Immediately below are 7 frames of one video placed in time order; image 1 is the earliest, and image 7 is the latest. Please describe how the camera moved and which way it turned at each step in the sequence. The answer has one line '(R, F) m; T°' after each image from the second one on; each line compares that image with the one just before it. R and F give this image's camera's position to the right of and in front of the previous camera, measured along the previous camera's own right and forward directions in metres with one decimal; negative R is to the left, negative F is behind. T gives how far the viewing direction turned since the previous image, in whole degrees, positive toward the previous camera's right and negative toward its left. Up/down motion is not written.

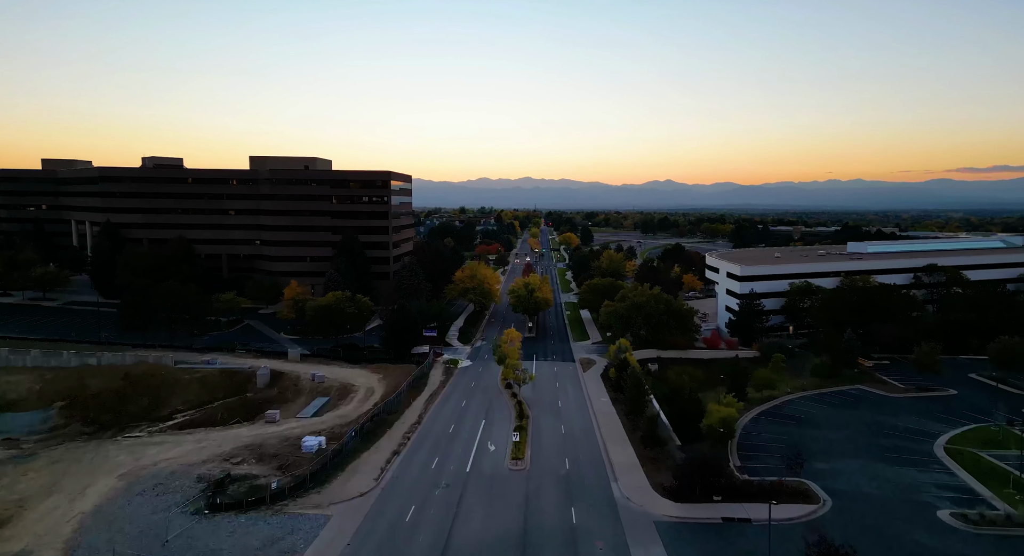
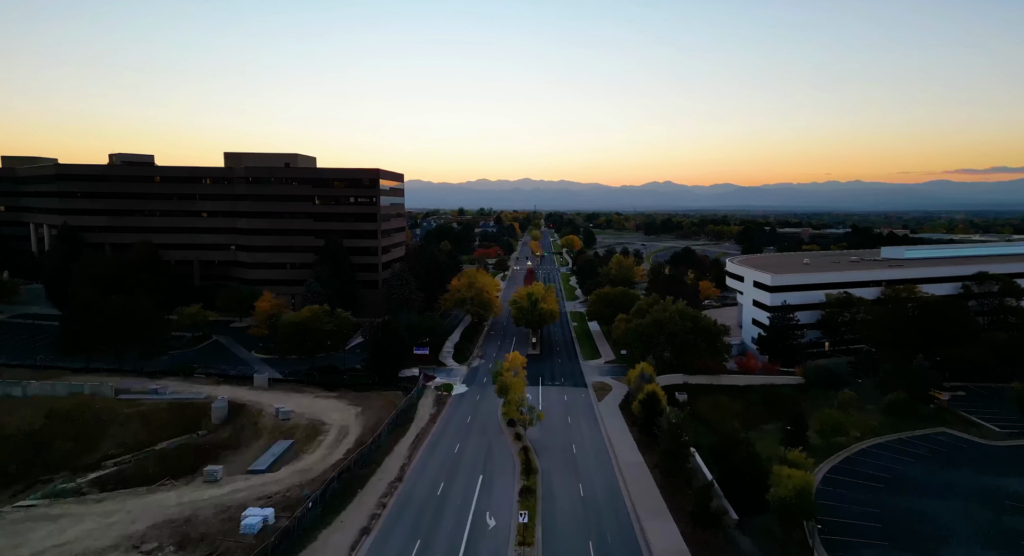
(-0.3, +9.1) m; 0°
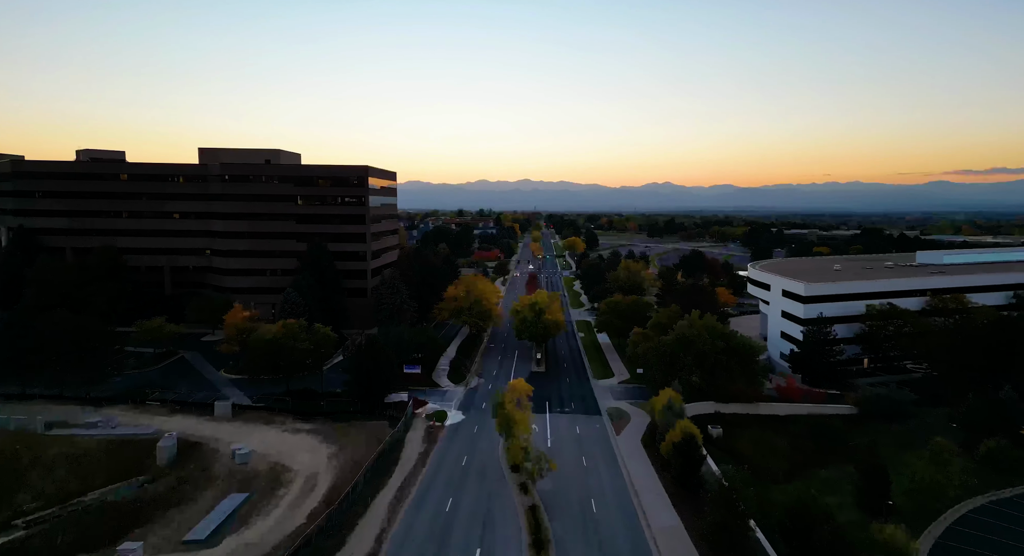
(-0.3, +7.8) m; 0°
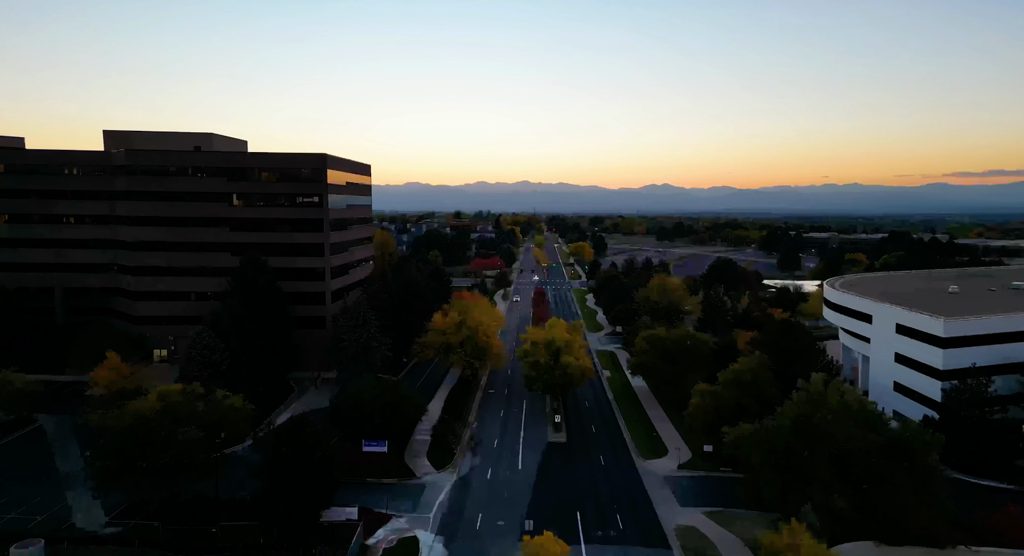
(-0.7, +20.0) m; 0°
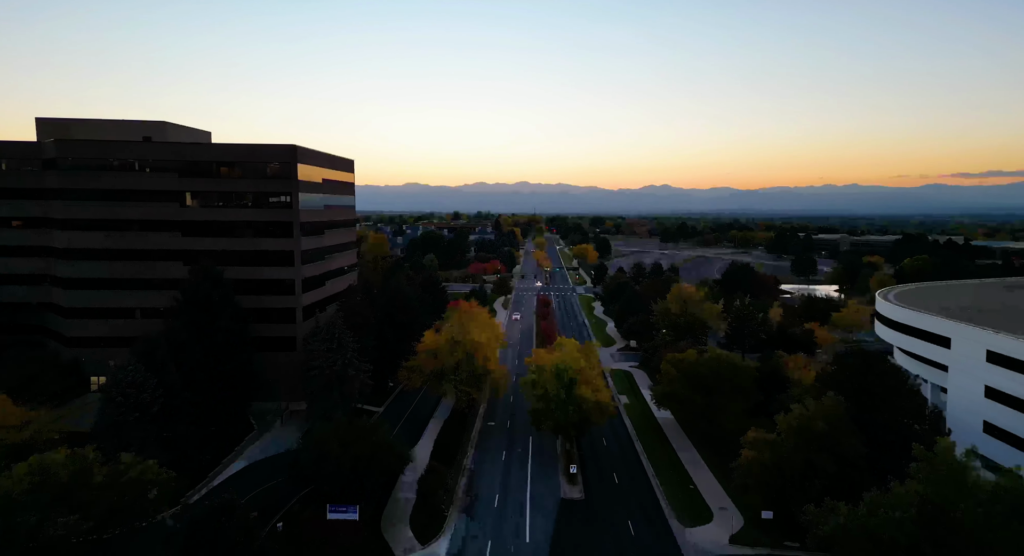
(-0.3, +9.2) m; 0°
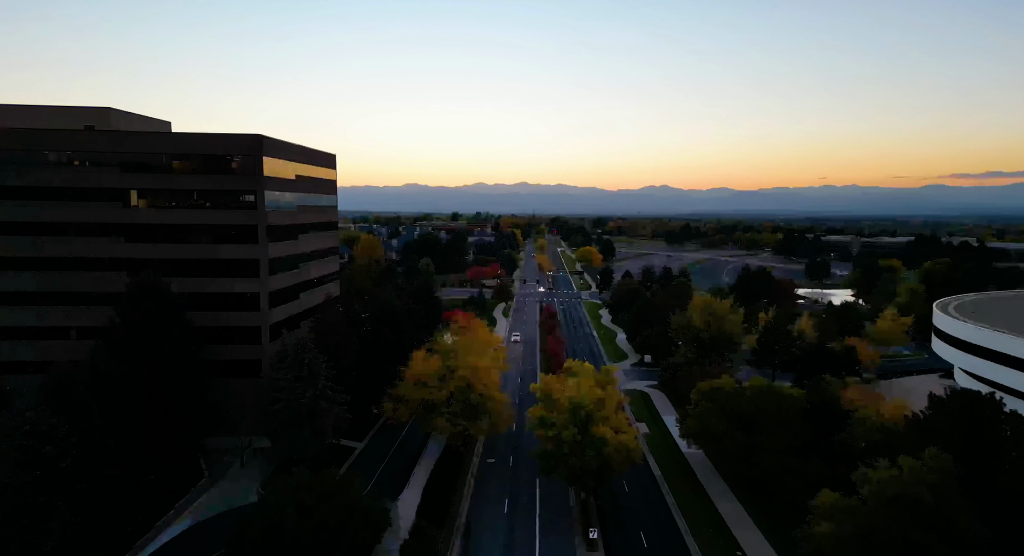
(-0.3, +7.7) m; 0°
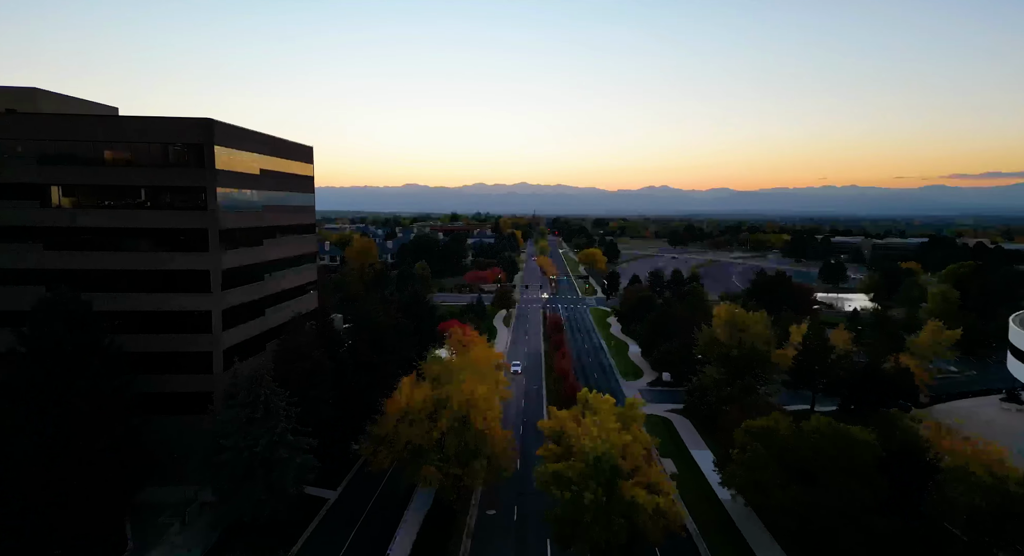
(-0.3, +7.8) m; 0°
